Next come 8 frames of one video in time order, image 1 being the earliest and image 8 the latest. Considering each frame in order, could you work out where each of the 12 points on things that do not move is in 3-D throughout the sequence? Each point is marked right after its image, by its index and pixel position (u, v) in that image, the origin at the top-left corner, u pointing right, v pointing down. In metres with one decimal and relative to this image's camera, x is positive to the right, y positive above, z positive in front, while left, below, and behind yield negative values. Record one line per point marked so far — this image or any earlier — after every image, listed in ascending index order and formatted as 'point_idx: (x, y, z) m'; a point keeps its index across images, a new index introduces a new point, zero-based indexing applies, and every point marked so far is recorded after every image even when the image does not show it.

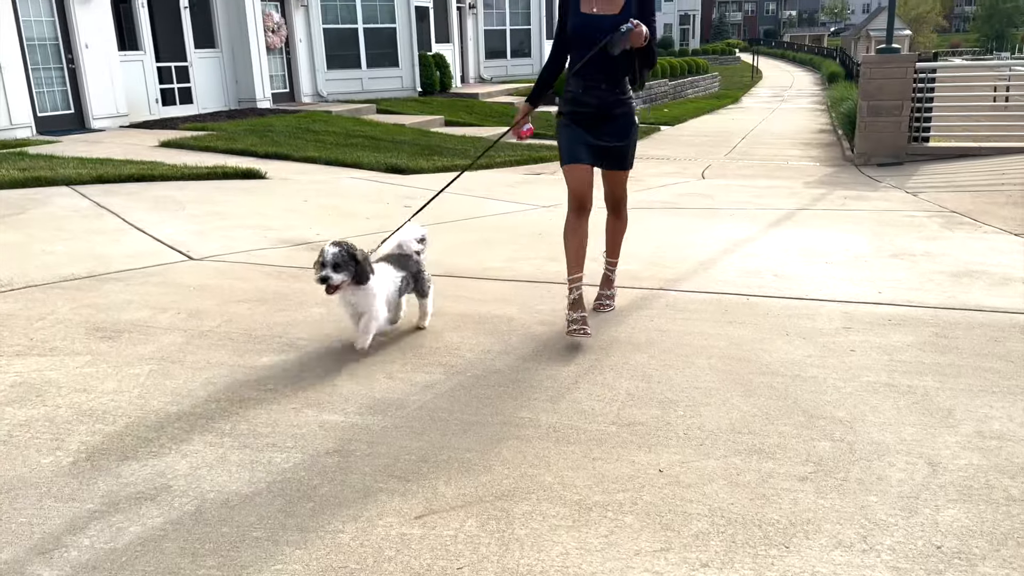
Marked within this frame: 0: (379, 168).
0: (-1.5, +1.4, +9.3) m
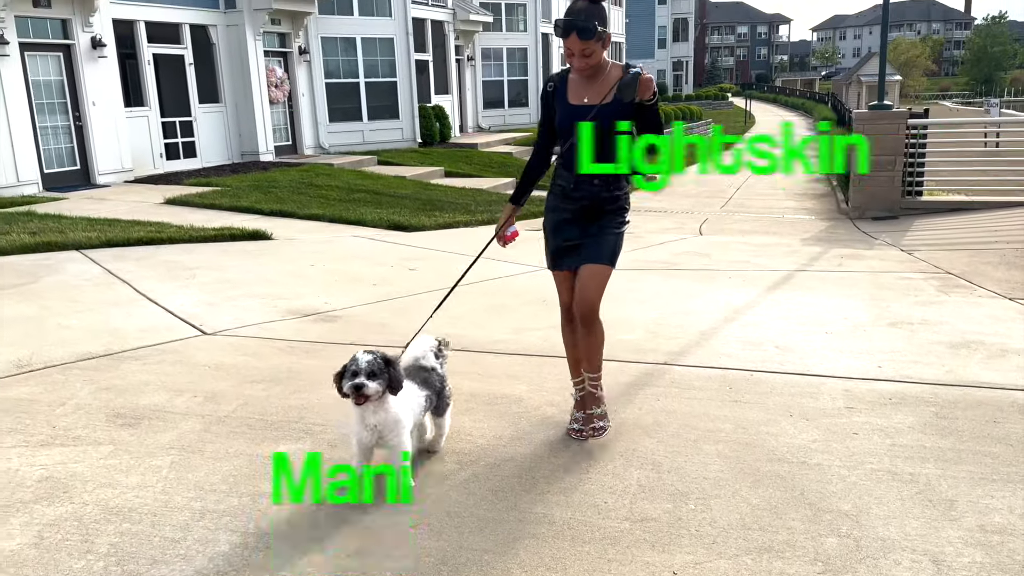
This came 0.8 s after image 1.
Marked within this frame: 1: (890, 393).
0: (-1.5, +0.7, +9.5) m
1: (+1.7, -0.5, +3.8) m
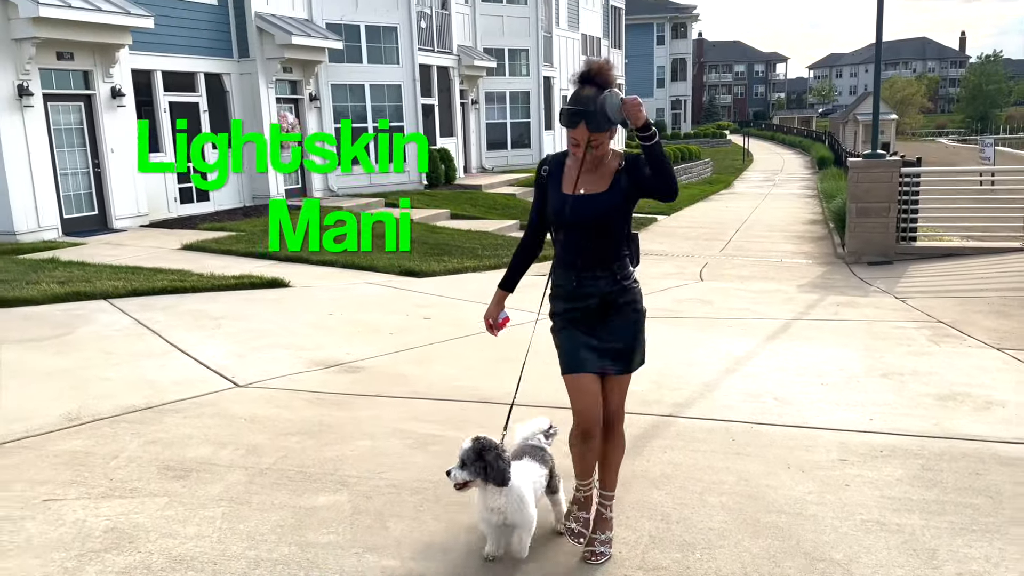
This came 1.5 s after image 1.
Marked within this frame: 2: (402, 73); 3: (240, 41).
0: (-1.4, +0.2, +9.8) m
1: (+1.8, -0.8, +4.0) m
2: (-2.5, +5.0, +19.1) m
3: (-5.1, +4.6, +15.4) m
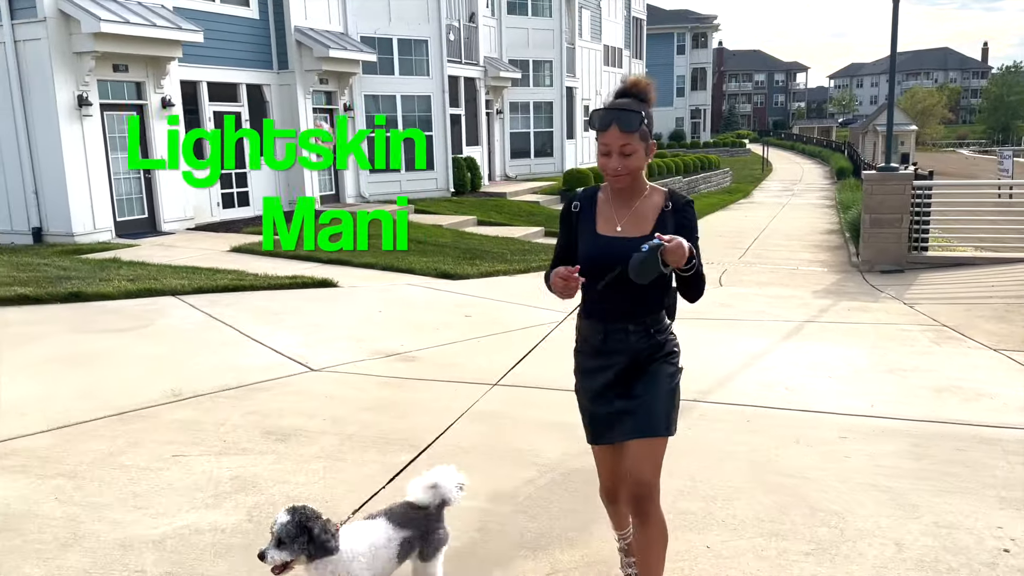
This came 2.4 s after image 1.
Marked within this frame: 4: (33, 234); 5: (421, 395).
0: (-1.0, +0.2, +10.4) m
1: (+2.1, -0.8, +4.6) m
2: (-1.9, +4.9, +19.8) m
3: (-4.6, +4.6, +16.1) m
4: (-7.1, +0.8, +12.3) m
5: (-0.5, -0.6, +4.9) m
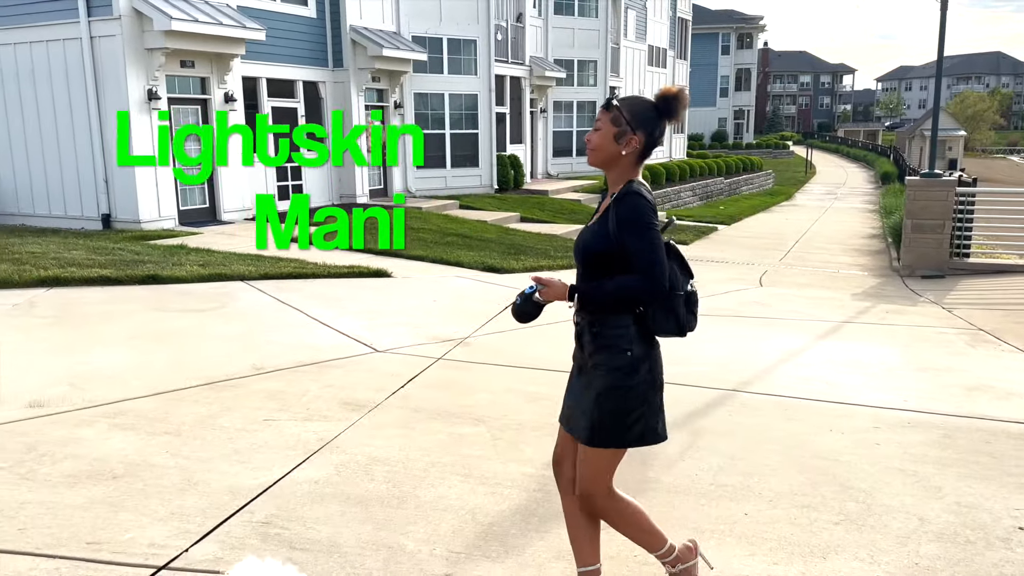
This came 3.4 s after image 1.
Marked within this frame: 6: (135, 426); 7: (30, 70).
0: (-0.5, +0.3, +10.8) m
1: (+2.4, -0.8, +4.9) m
2: (-0.8, +5.0, +20.2) m
3: (-3.6, +4.8, +16.7) m
4: (-6.4, +1.1, +12.9) m
5: (-0.2, -0.6, +5.3) m
6: (-1.9, -0.7, +4.1) m
7: (-7.6, +3.4, +13.0) m
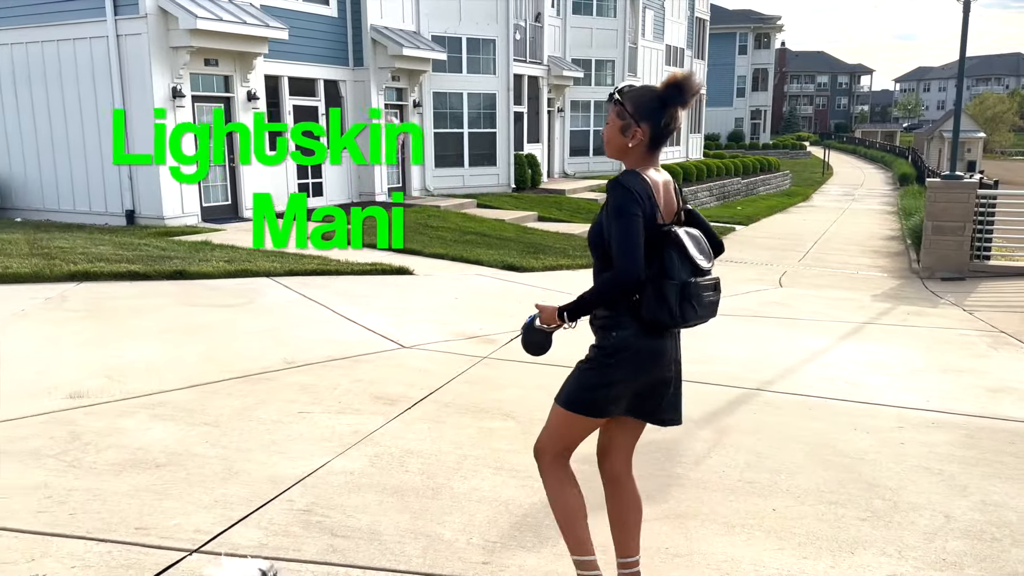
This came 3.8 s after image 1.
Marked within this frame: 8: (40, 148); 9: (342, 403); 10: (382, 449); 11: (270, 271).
0: (-0.2, +0.3, +10.9) m
1: (+2.5, -0.8, +4.9) m
2: (-0.4, +5.1, +20.3) m
3: (-3.2, +4.8, +16.8) m
4: (-6.1, +1.1, +13.1) m
5: (0.0, -0.5, +5.3) m
6: (-1.7, -0.7, +4.2) m
7: (-7.3, +3.5, +13.2) m
8: (-7.9, +2.3, +13.8) m
9: (-0.9, -0.6, +4.5) m
10: (-0.6, -0.8, +3.9) m
11: (-2.6, +0.2, +8.7) m
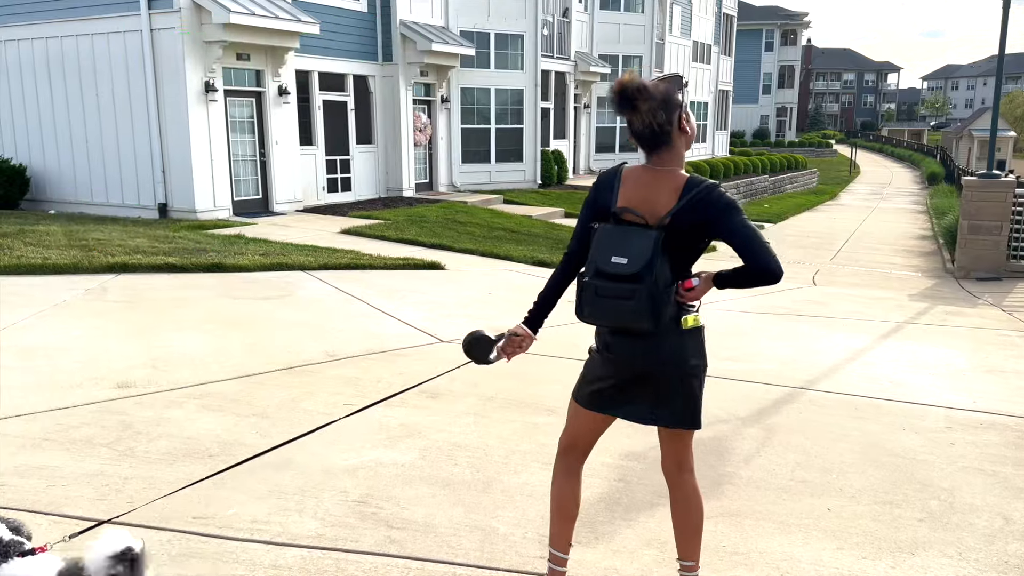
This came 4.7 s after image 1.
0: (+0.2, +0.4, +10.9) m
1: (+2.8, -0.8, +4.9) m
2: (+0.3, +5.2, +20.3) m
3: (-2.6, +4.9, +16.9) m
4: (-5.7, +1.2, +13.2) m
5: (+0.2, -0.5, +5.3) m
6: (-1.5, -0.6, +4.2) m
7: (-6.8, +3.6, +13.4) m
8: (-7.4, +2.5, +13.9) m
9: (-0.7, -0.6, +4.5) m
10: (-0.4, -0.7, +3.9) m
11: (-2.2, +0.3, +8.7) m
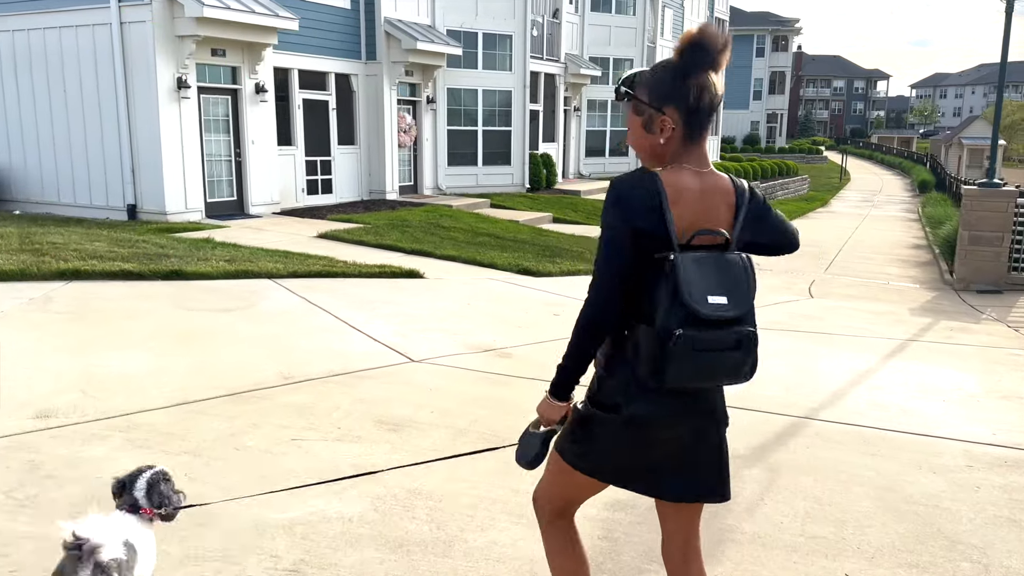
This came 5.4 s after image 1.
0: (0.0, +0.2, +10.4) m
1: (+2.6, -0.9, +4.4) m
2: (0.0, +5.0, +19.8) m
3: (-2.9, +4.8, +16.3) m
4: (-5.9, +1.2, +12.7) m
5: (+0.1, -0.6, +4.8) m
6: (-1.6, -0.7, +3.7) m
7: (-7.0, +3.6, +12.8) m
8: (-7.6, +2.4, +13.3) m
9: (-0.8, -0.7, +4.0) m
10: (-0.5, -0.8, +3.4) m
11: (-2.4, +0.2, +8.2) m
